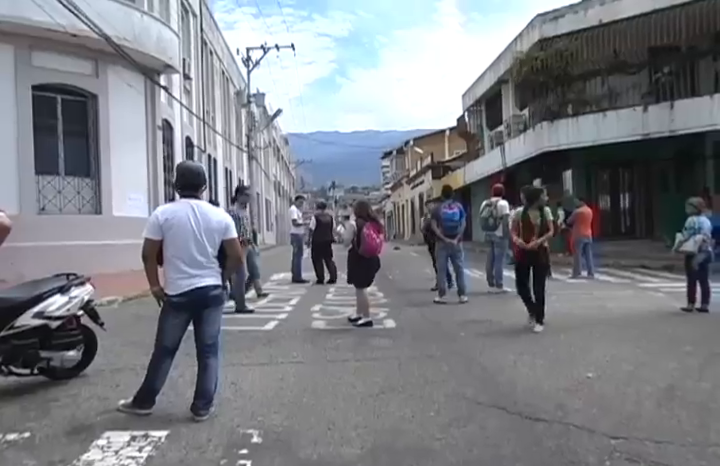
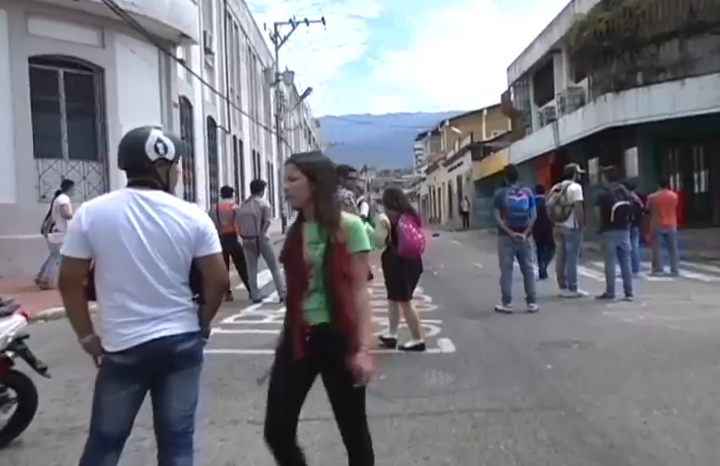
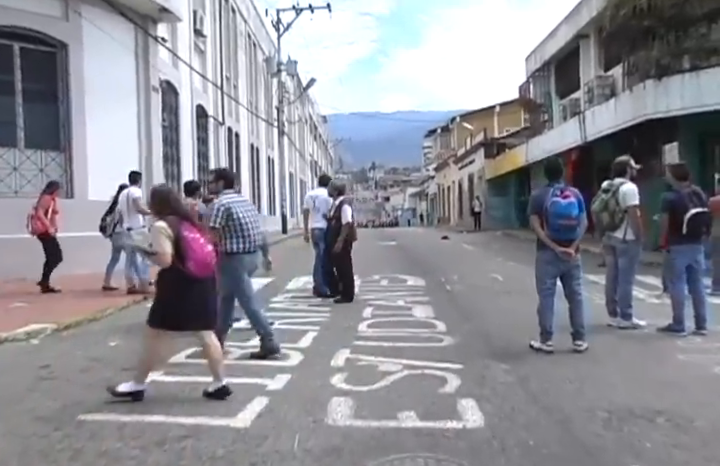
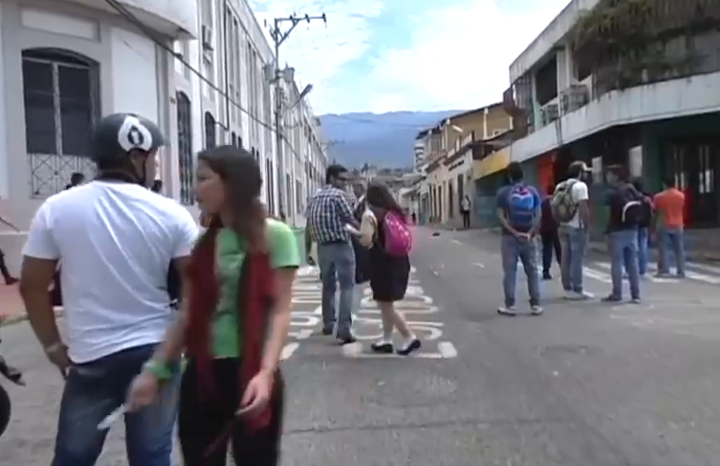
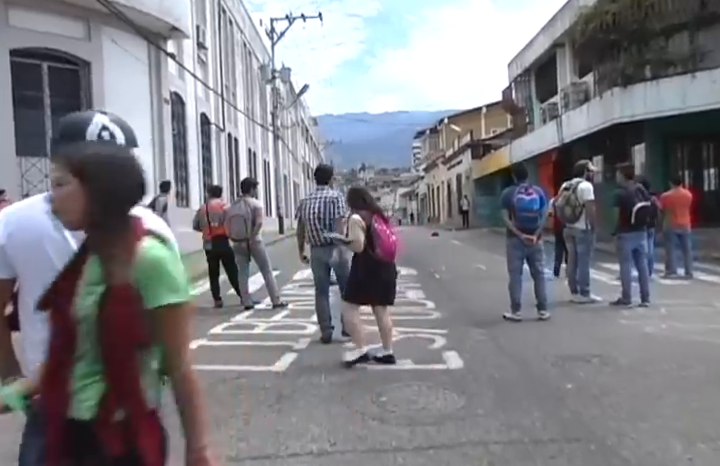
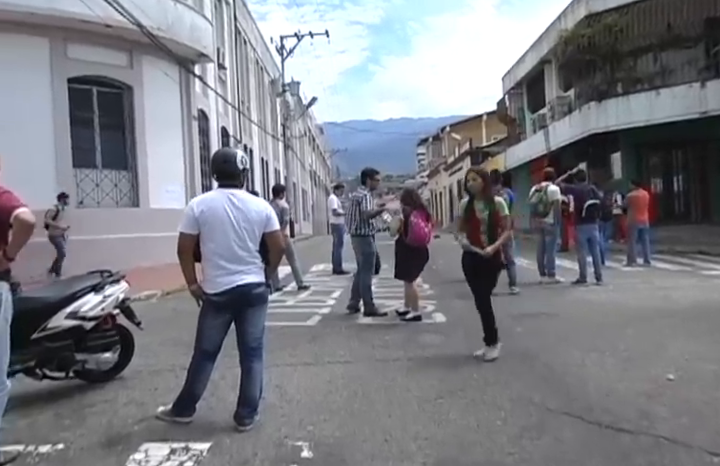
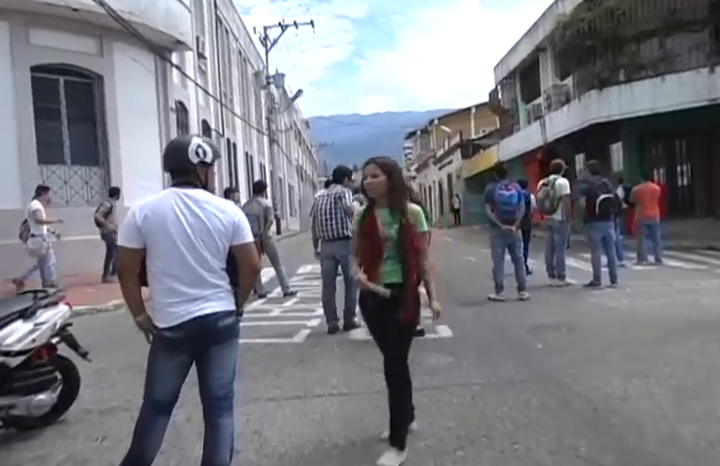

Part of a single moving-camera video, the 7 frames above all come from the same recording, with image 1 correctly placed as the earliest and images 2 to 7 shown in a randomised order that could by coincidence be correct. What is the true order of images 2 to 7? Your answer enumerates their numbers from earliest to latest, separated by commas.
6, 7, 2, 4, 5, 3
